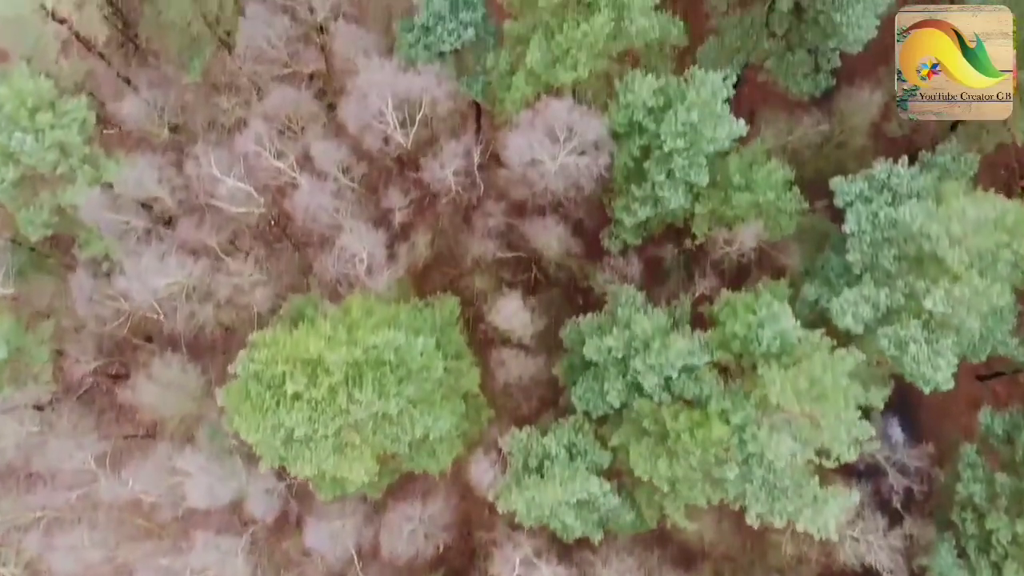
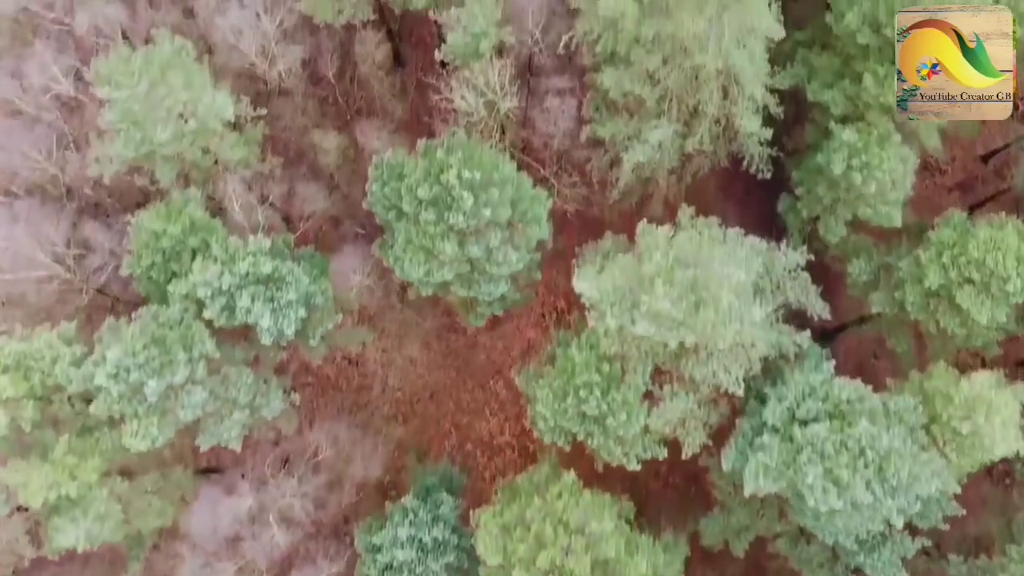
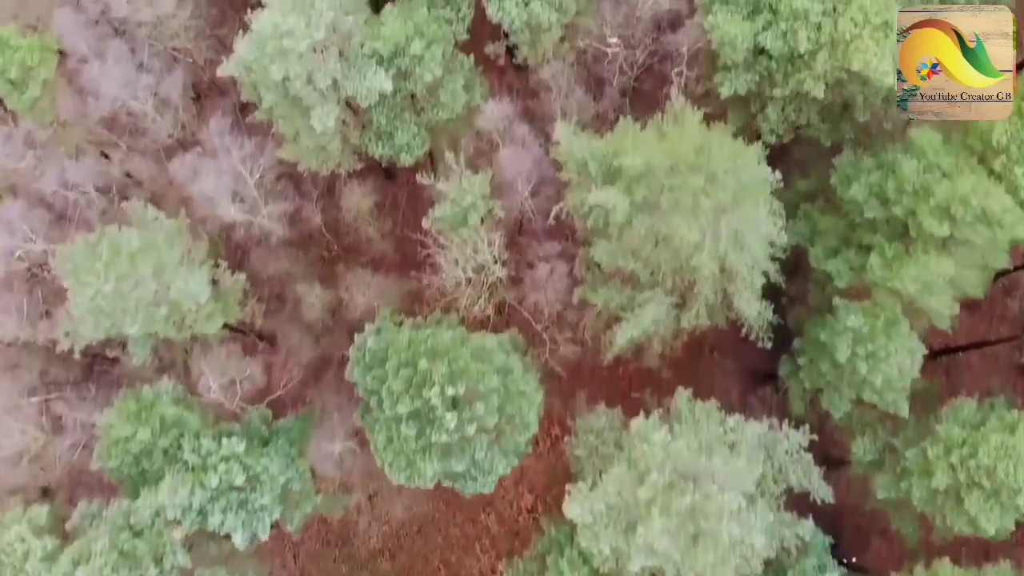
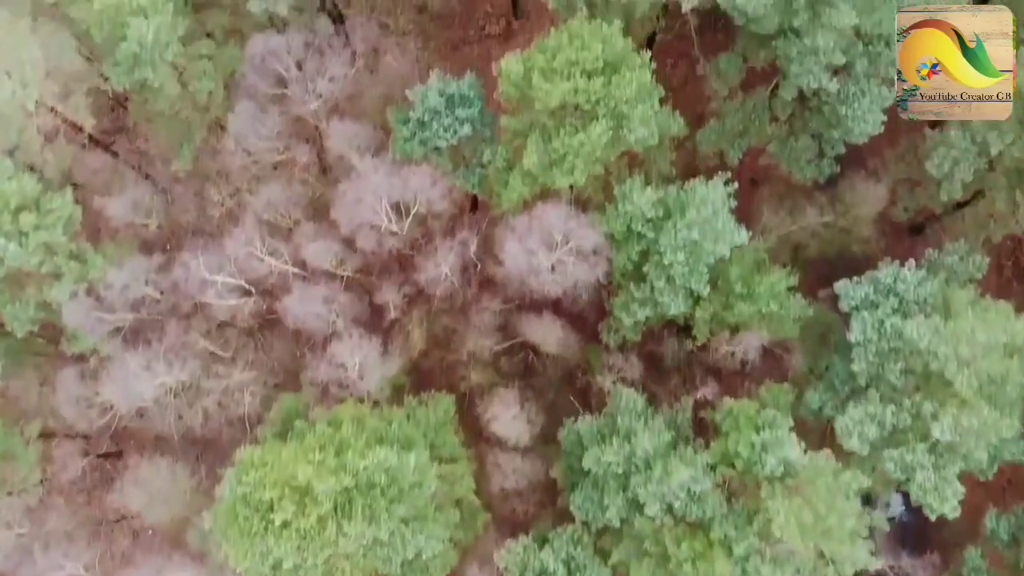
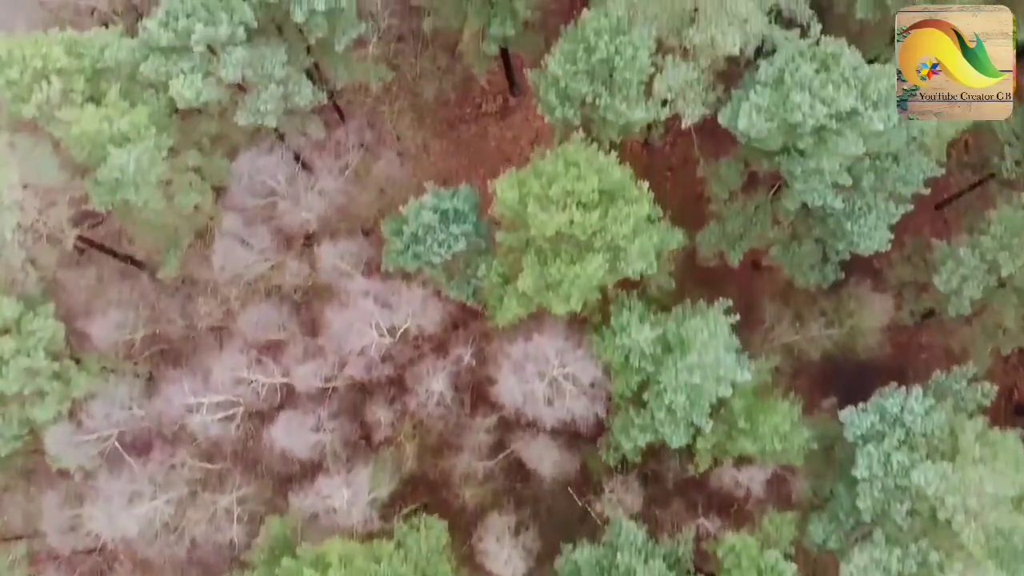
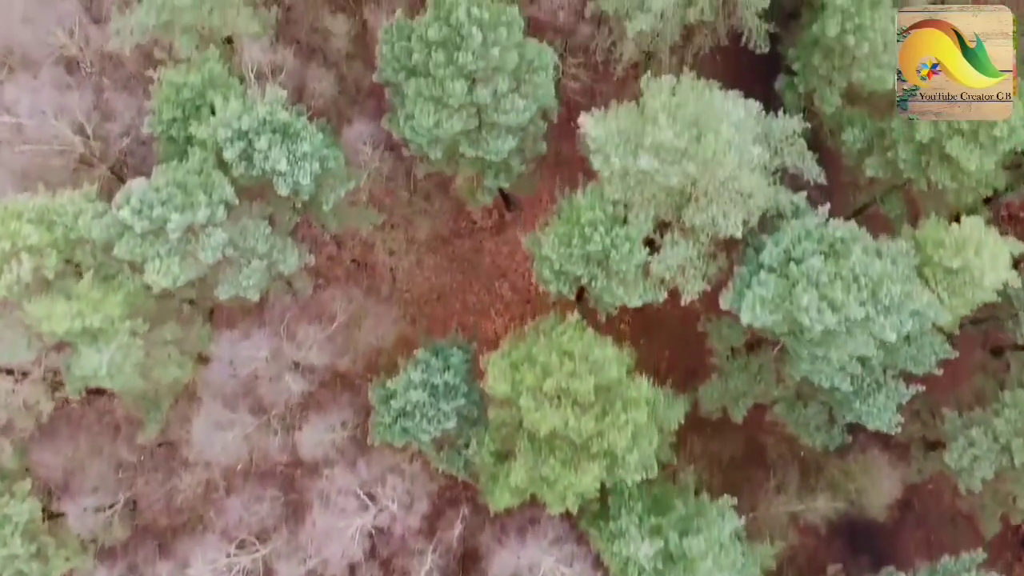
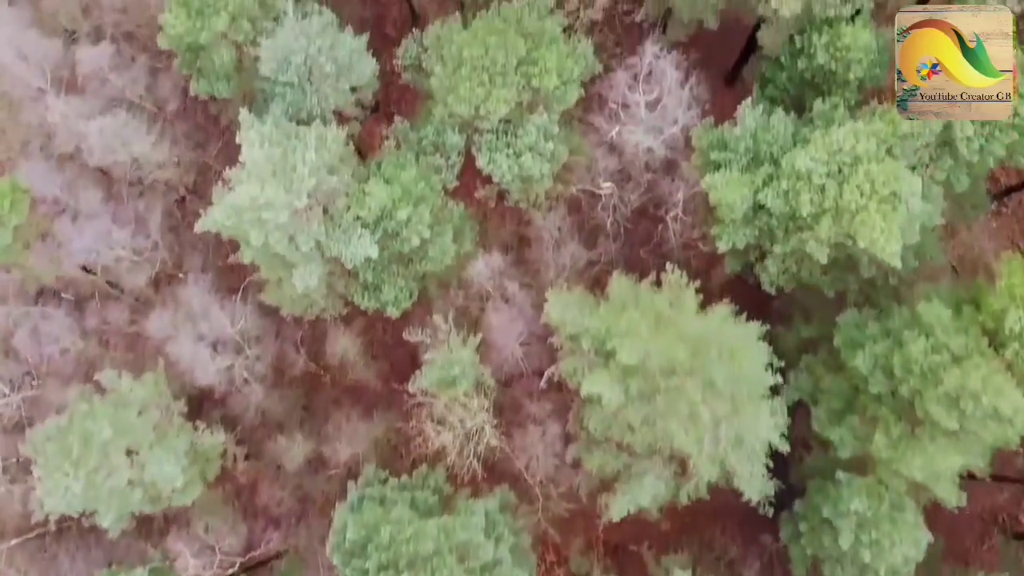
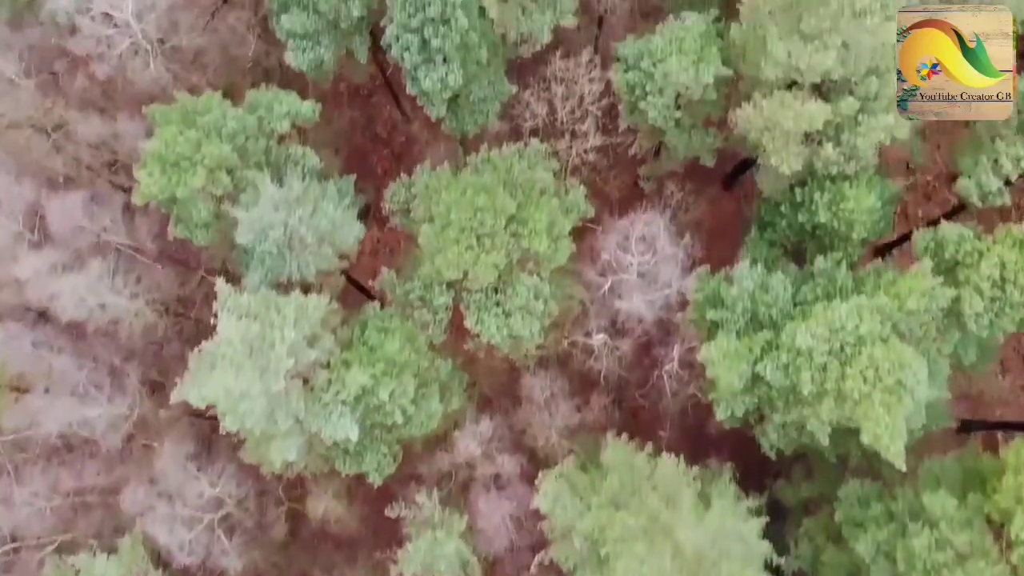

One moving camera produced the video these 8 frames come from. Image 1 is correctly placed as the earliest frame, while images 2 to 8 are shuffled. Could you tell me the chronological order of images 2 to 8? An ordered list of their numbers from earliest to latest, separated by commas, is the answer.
4, 5, 6, 2, 3, 7, 8
